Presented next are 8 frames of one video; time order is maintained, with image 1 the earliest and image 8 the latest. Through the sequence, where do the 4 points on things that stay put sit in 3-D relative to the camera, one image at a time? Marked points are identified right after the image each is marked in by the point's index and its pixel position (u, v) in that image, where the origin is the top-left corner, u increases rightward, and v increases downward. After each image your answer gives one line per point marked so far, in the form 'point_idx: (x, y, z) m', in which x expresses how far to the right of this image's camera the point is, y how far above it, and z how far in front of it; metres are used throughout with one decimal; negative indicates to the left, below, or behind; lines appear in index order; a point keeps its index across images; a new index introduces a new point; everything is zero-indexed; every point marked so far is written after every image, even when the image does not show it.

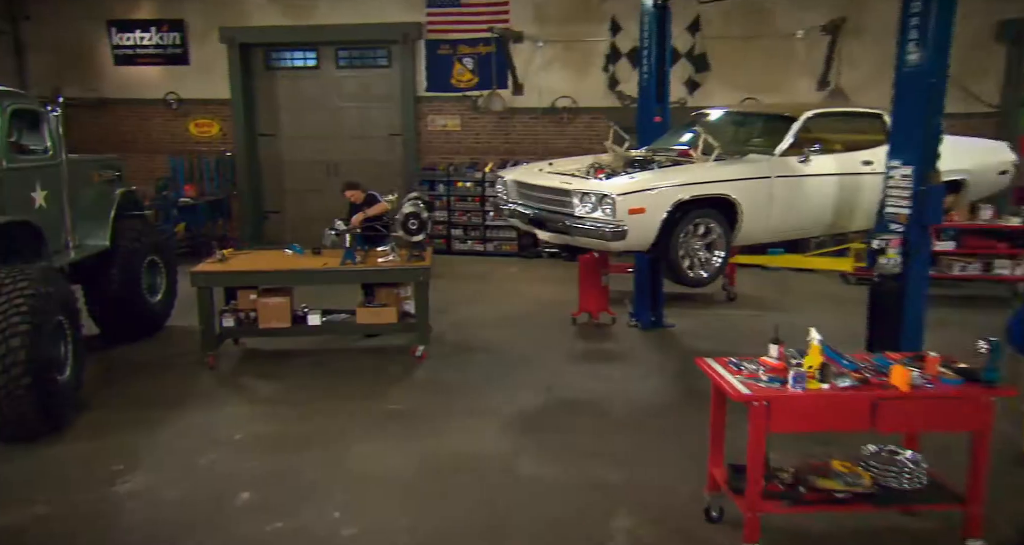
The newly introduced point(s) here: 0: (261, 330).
0: (-2.0, -0.5, +5.4) m
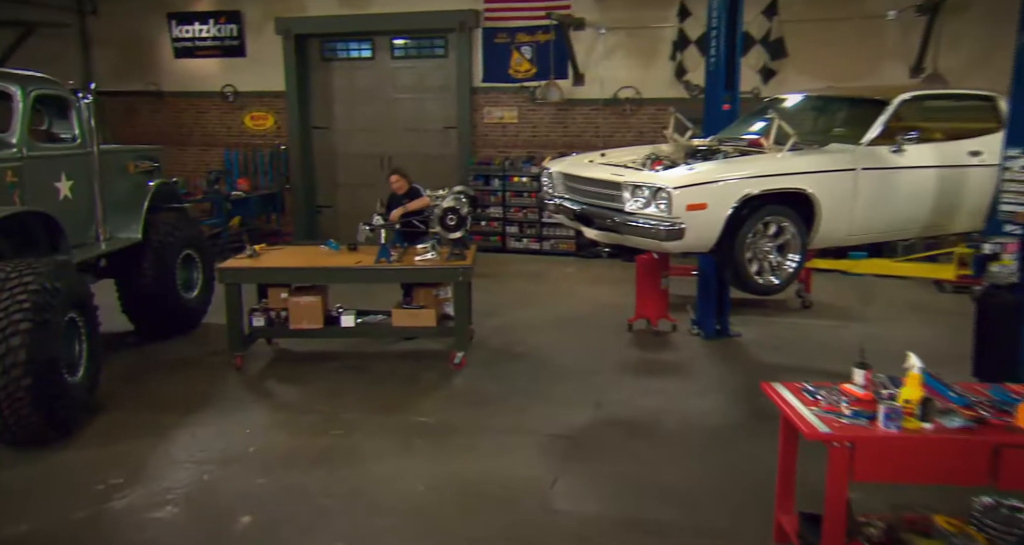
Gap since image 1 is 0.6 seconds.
0: (-1.6, -0.4, +5.1) m
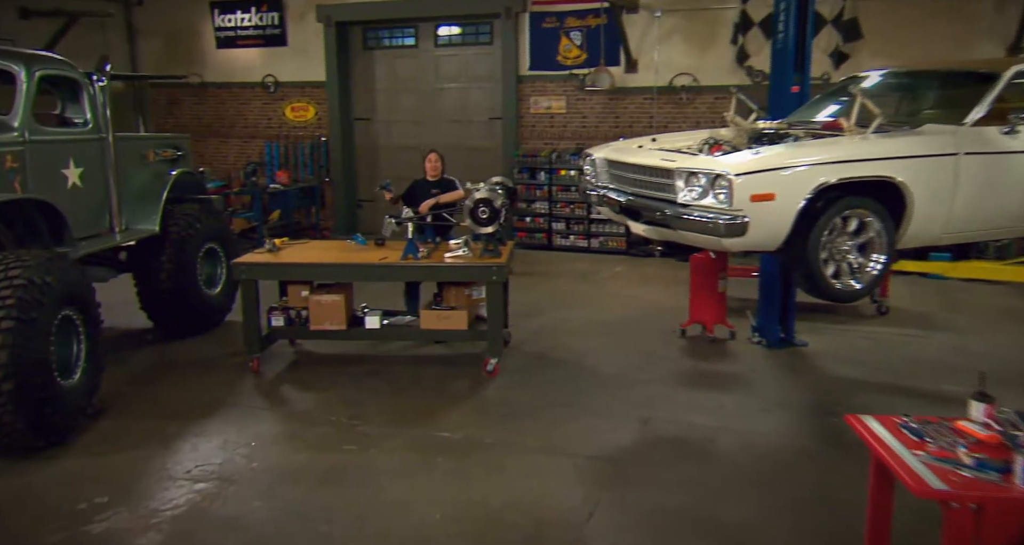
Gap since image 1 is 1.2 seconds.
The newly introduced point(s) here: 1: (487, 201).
0: (-1.4, -0.4, +4.8) m
1: (-0.1, +0.4, +4.3) m
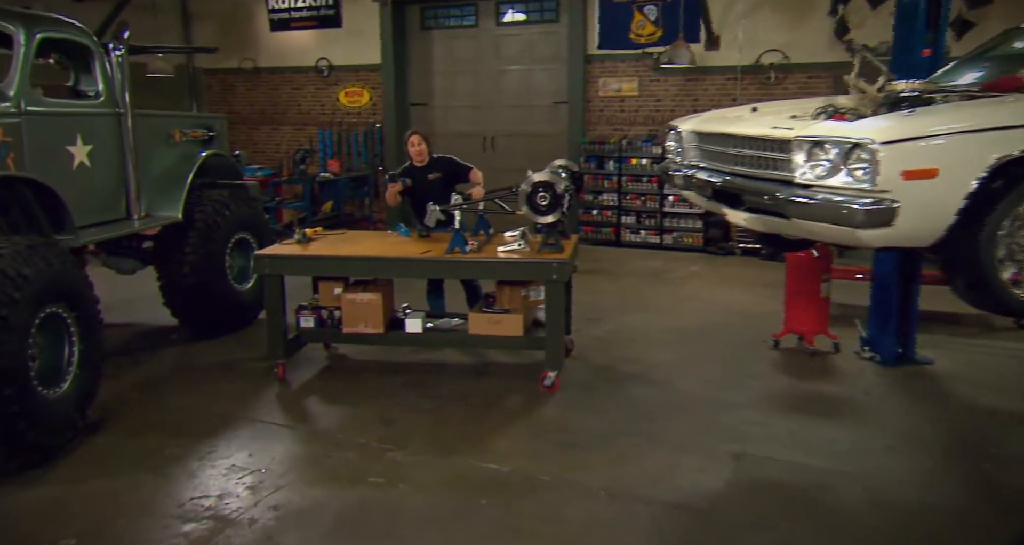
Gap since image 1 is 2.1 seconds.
0: (-1.0, -0.4, +4.2) m
1: (+0.2, +0.4, +3.6) m
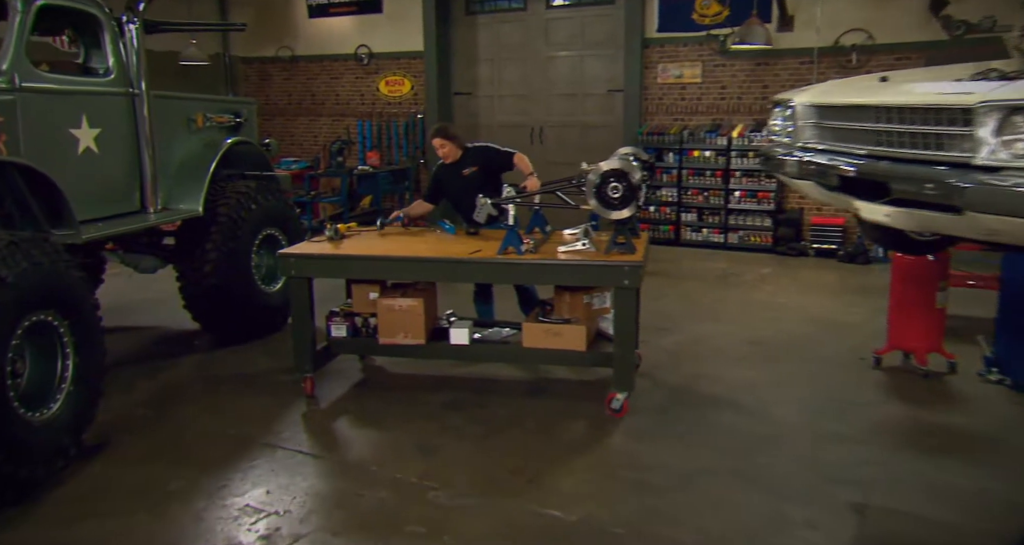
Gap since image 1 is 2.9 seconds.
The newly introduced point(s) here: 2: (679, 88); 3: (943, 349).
0: (-0.7, -0.4, +3.7) m
1: (+0.5, +0.4, +3.0) m
2: (+1.8, +2.0, +7.5) m
3: (+2.4, -0.4, +4.0) m
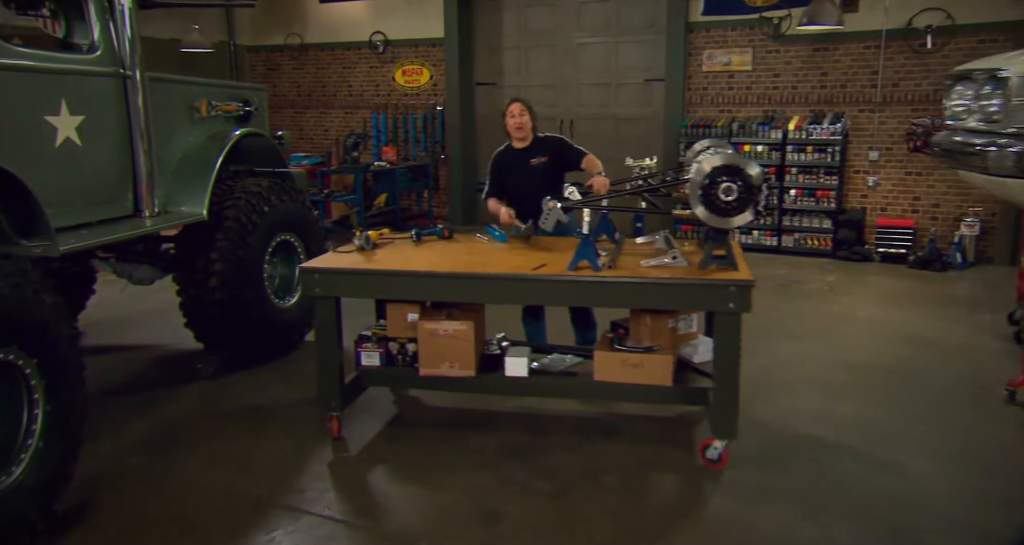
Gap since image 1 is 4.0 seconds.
0: (-0.4, -0.5, +3.0) m
1: (+0.8, +0.3, +2.4) m
2: (+2.1, +1.9, +6.9) m
3: (+2.7, -0.5, +3.3) m
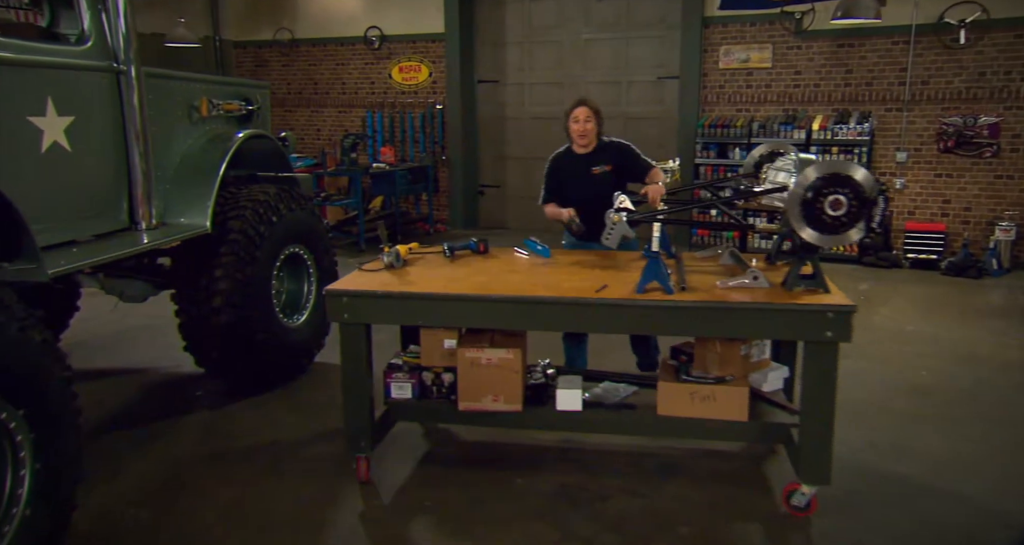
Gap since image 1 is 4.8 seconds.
0: (-0.2, -0.5, +2.7) m
1: (+1.0, +0.3, +2.0) m
2: (+2.2, +1.9, +6.6) m
3: (+2.9, -0.6, +3.1) m
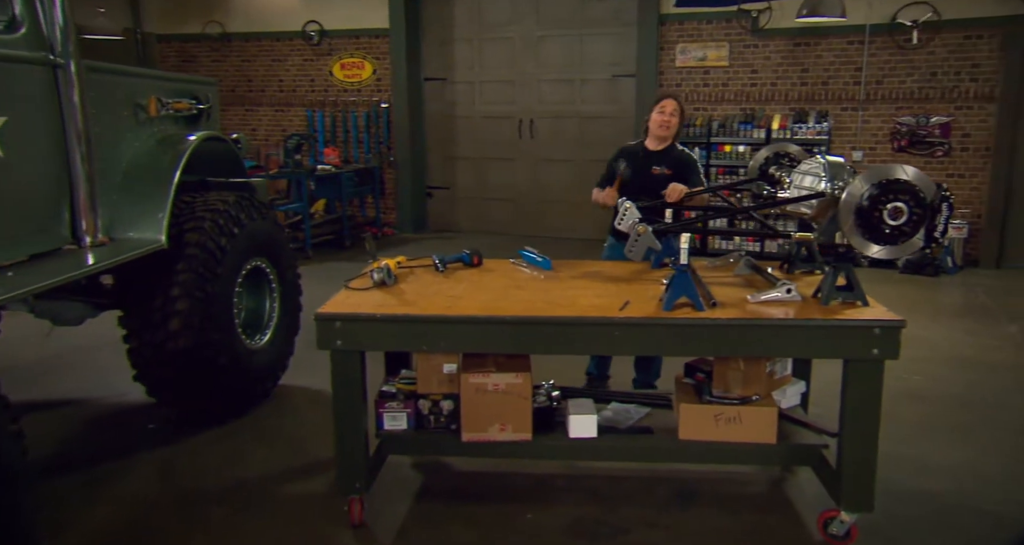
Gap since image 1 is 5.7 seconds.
0: (-0.2, -0.6, +2.4) m
1: (+1.0, +0.2, +1.9) m
2: (+1.8, +1.9, +6.5) m
3: (+2.9, -0.6, +3.1) m
